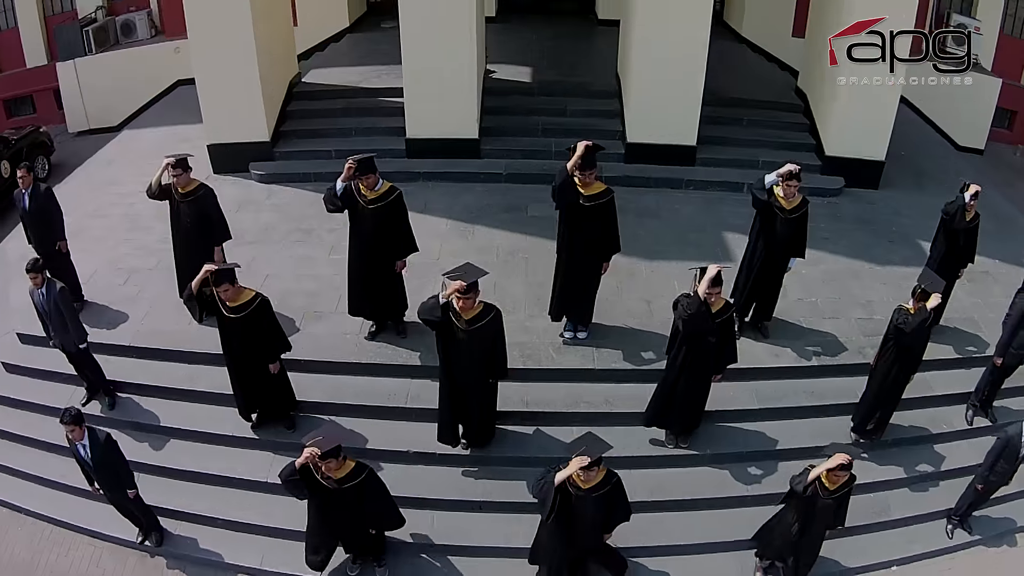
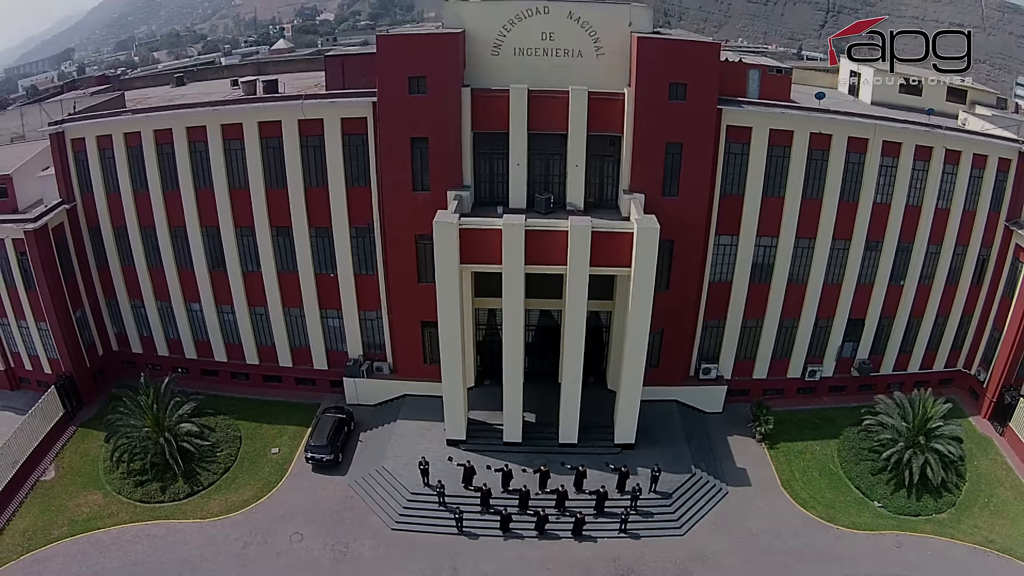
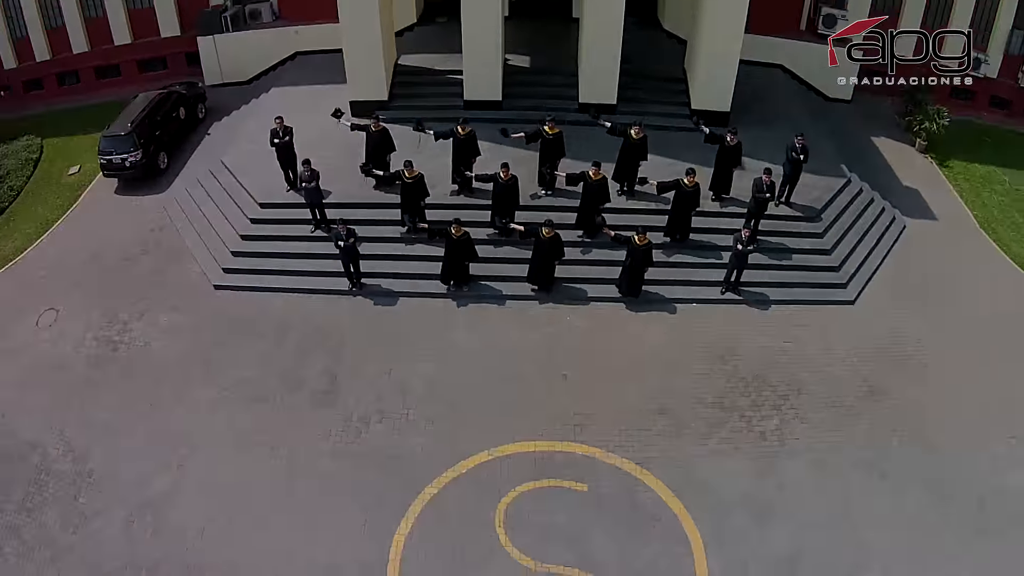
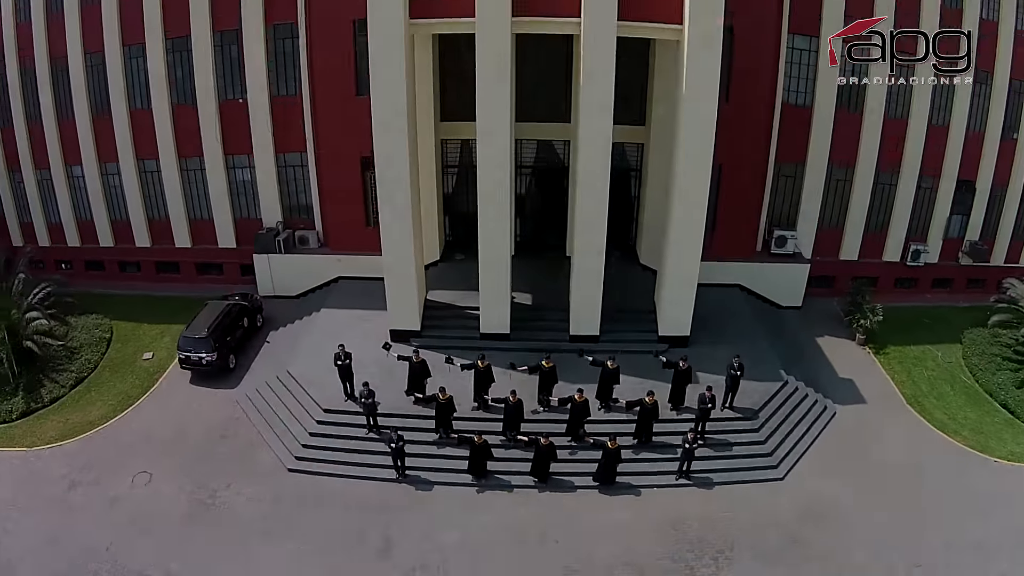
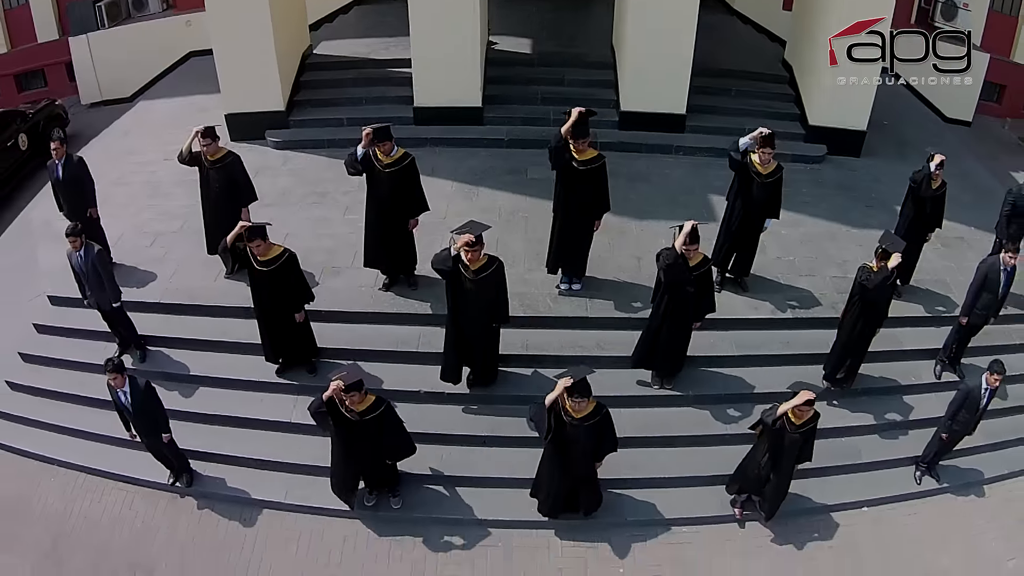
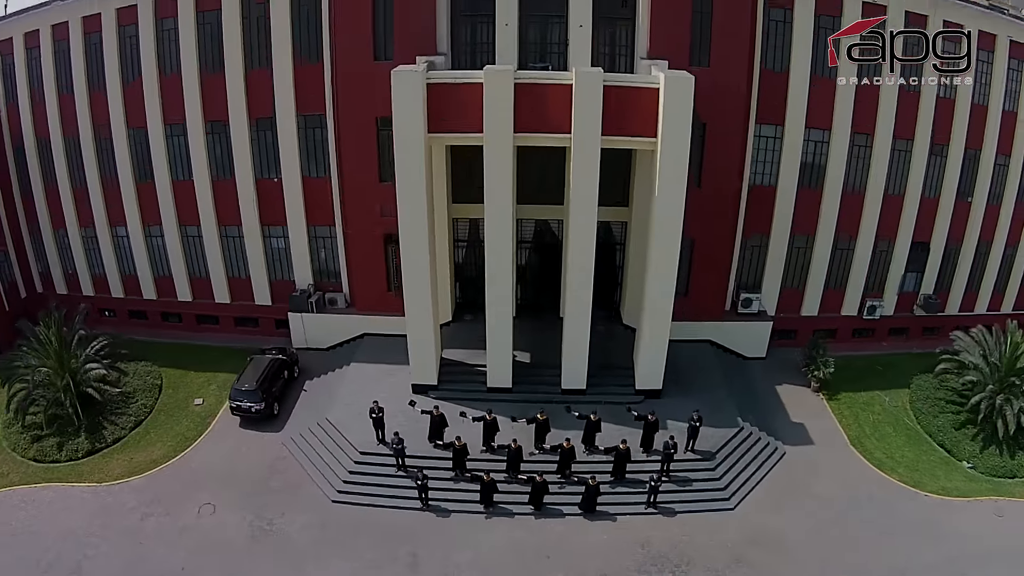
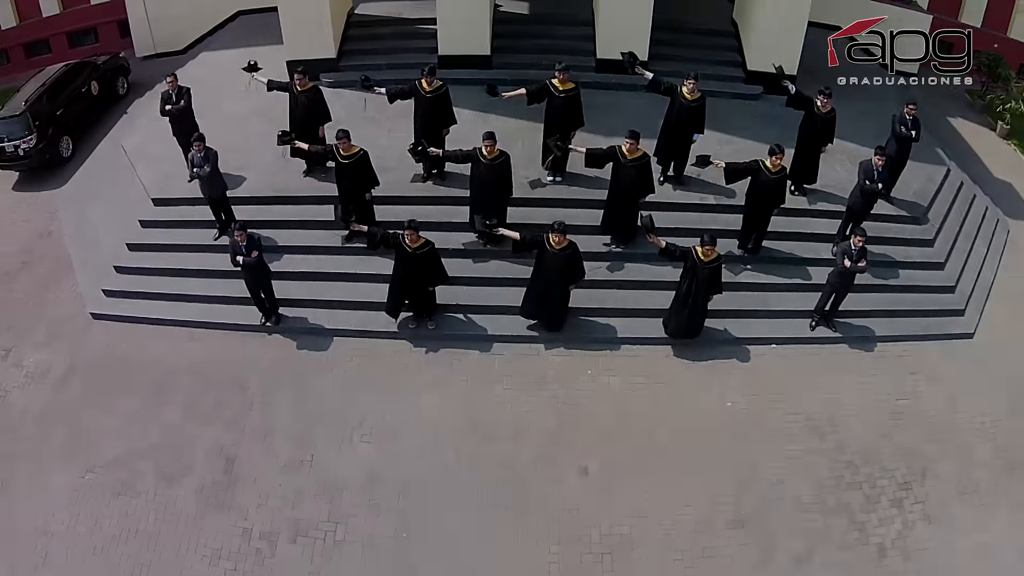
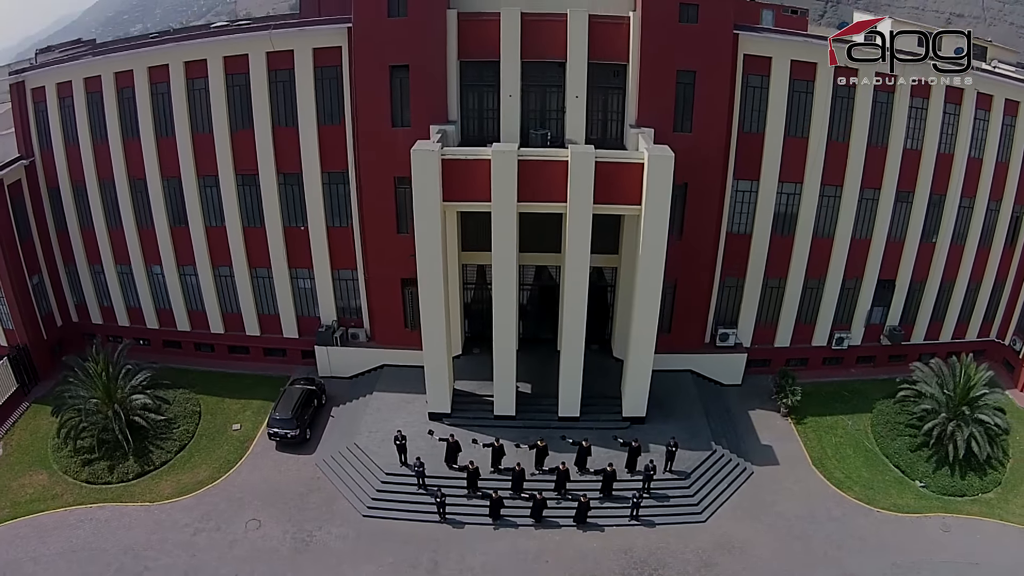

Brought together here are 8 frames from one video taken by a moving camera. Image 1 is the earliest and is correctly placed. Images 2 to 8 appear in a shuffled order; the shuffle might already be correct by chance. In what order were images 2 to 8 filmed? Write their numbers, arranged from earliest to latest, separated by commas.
5, 7, 3, 4, 6, 8, 2
